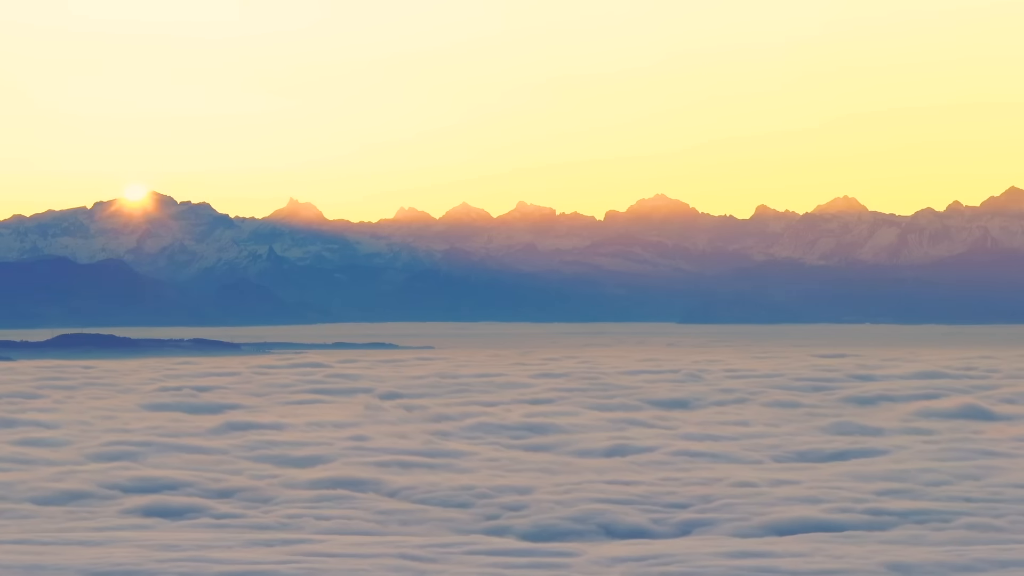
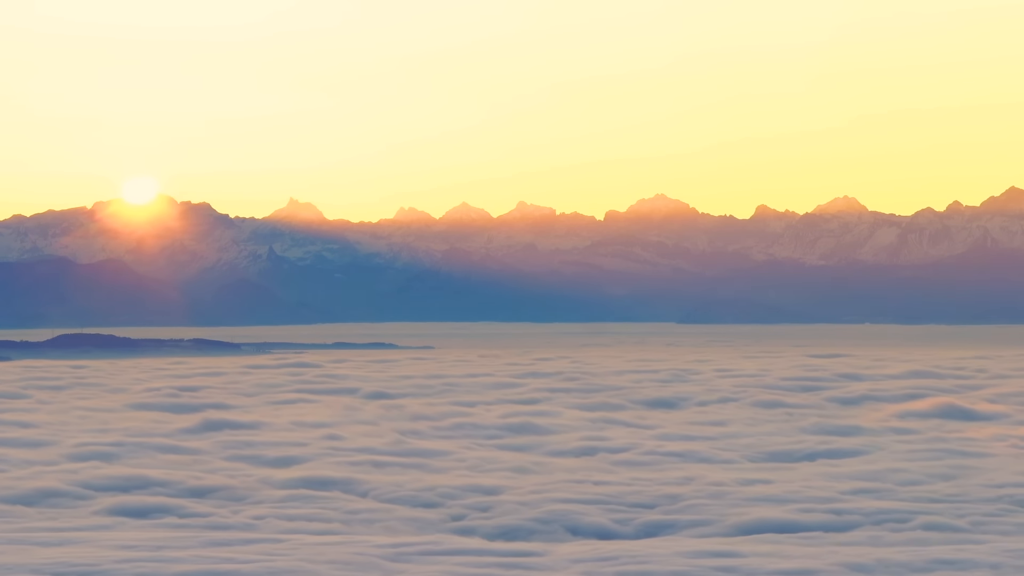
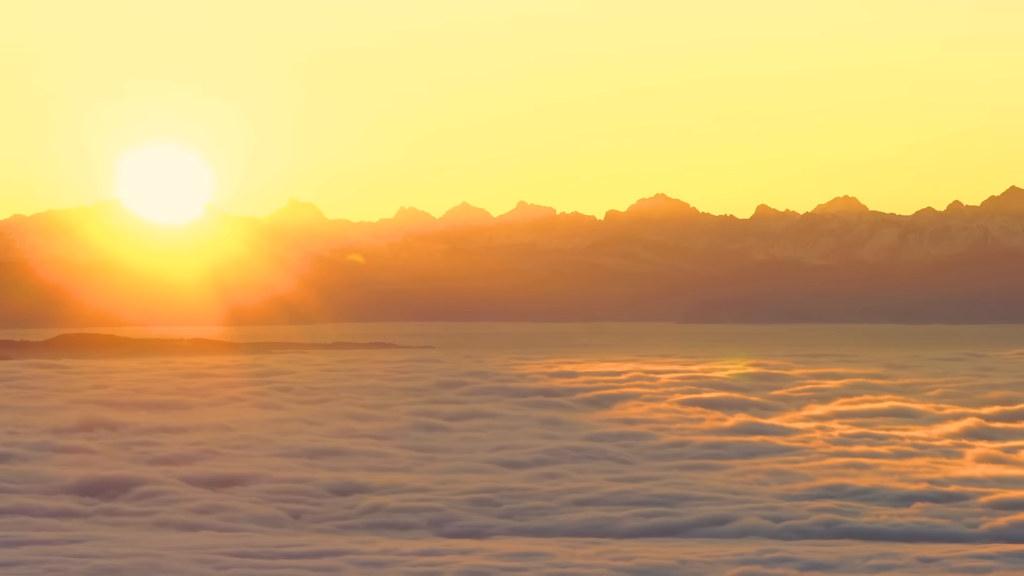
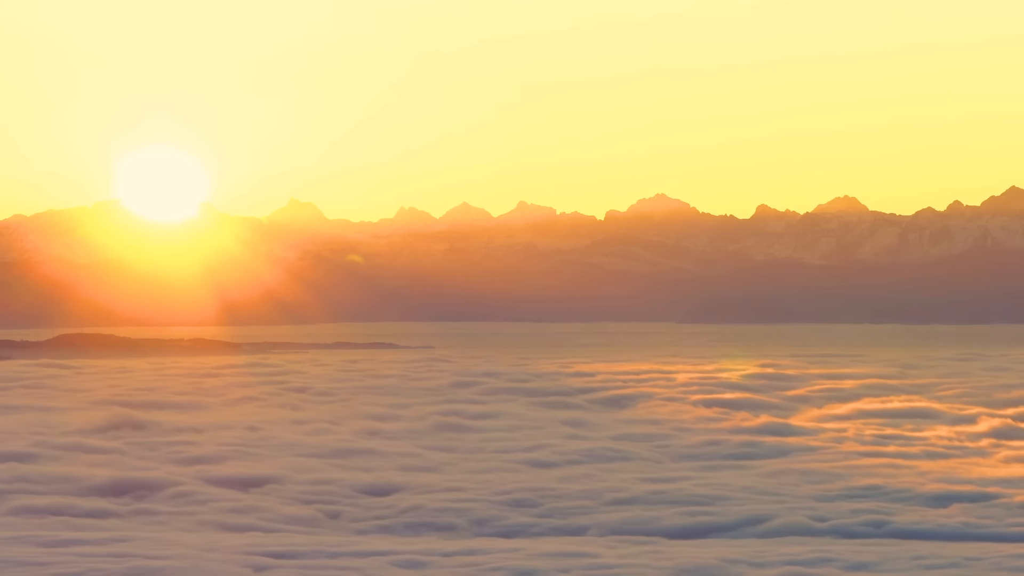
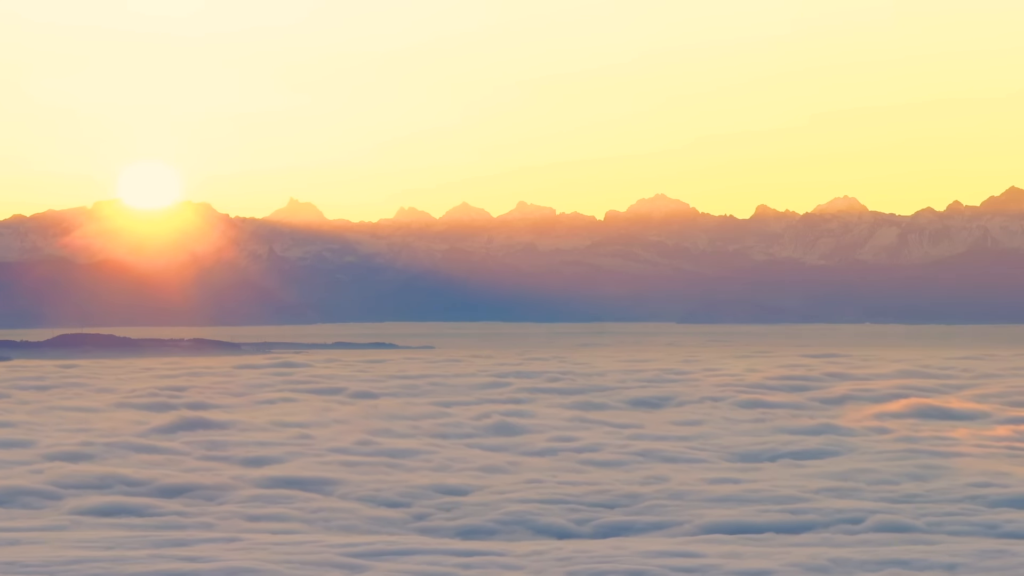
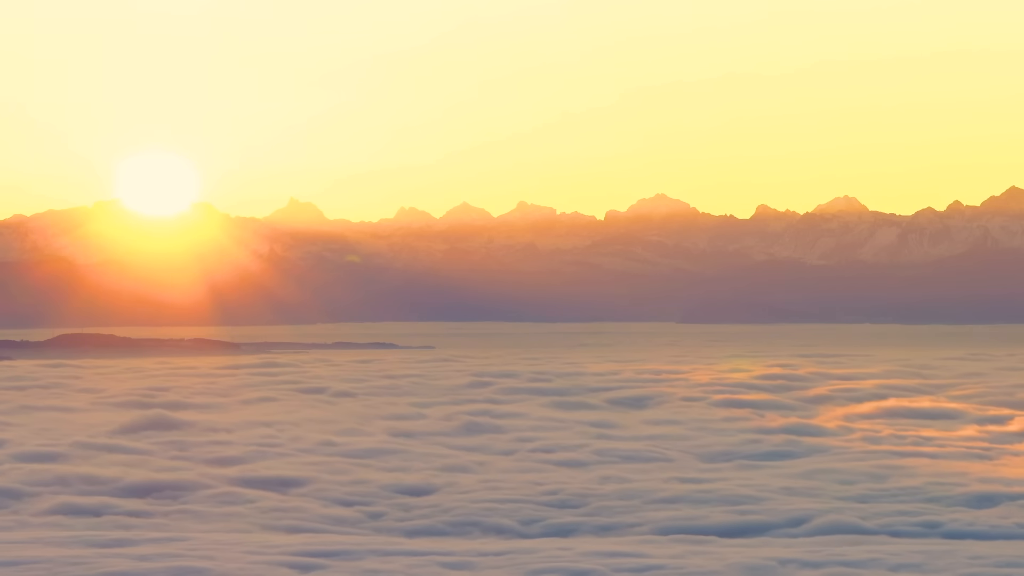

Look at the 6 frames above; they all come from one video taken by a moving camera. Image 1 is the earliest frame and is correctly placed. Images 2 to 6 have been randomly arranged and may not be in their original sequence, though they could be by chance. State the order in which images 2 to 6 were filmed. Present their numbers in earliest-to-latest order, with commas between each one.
2, 5, 6, 4, 3
